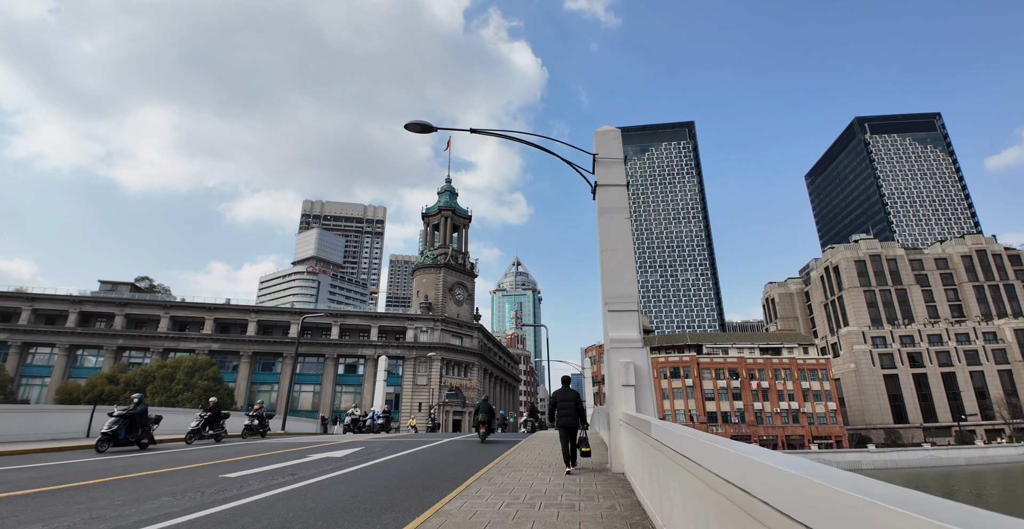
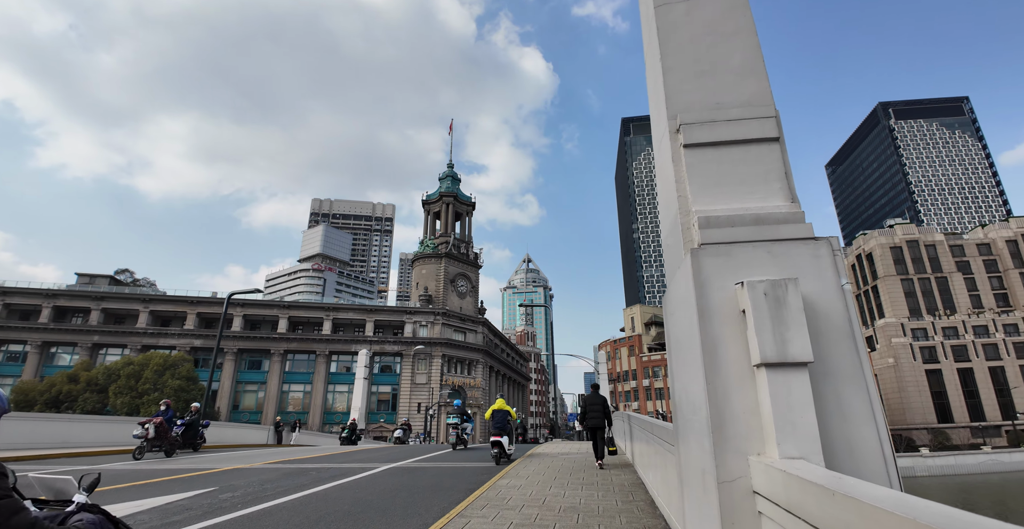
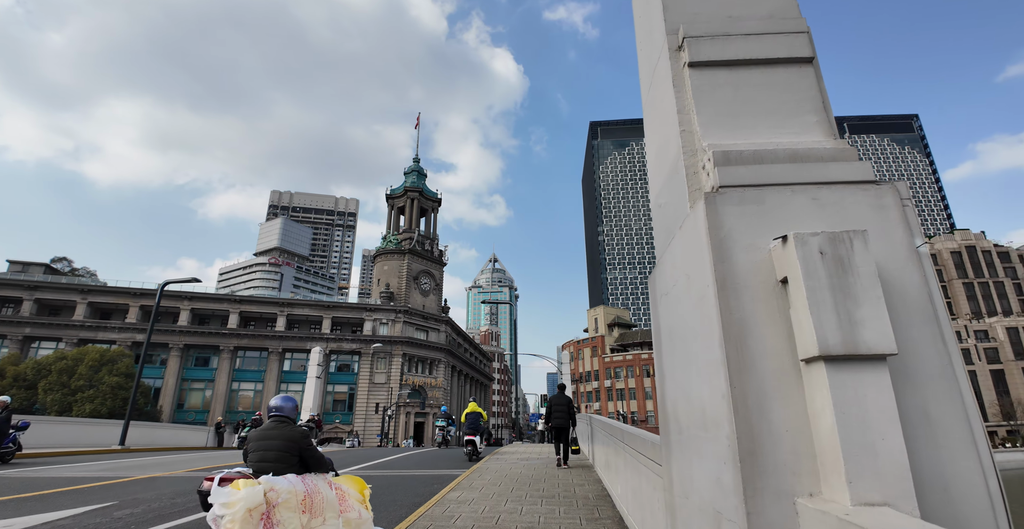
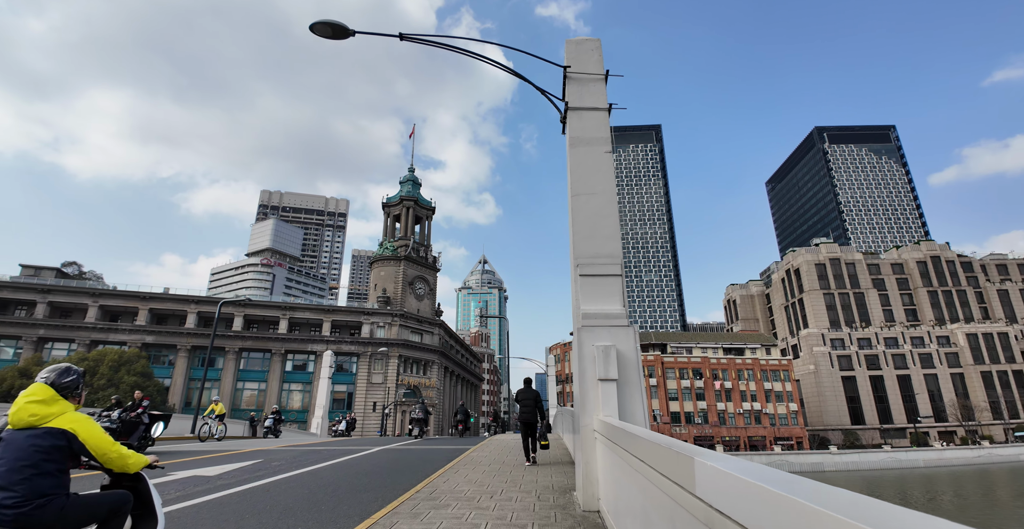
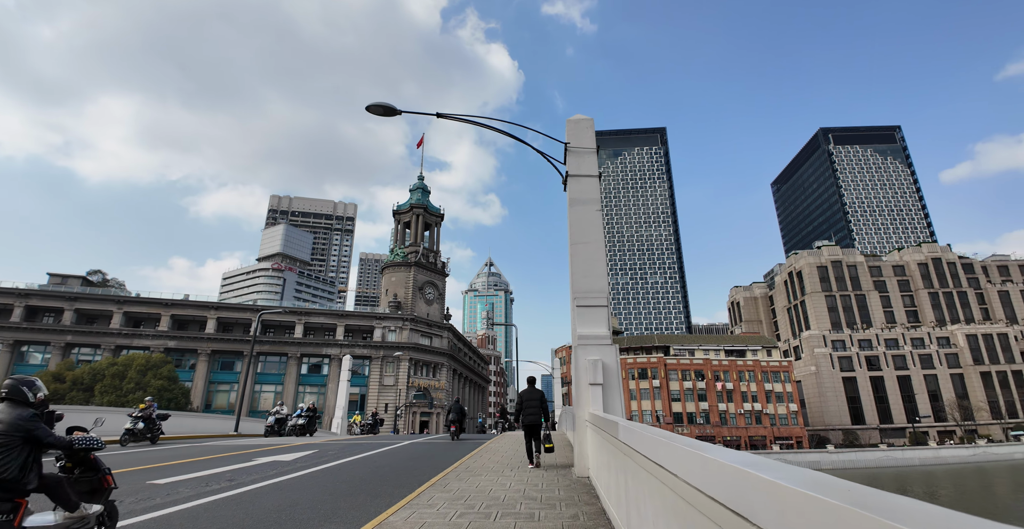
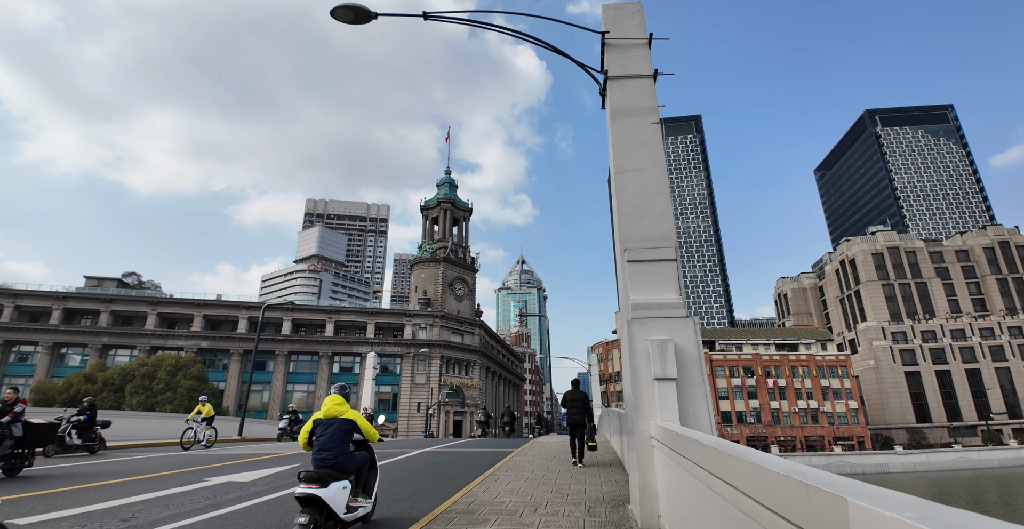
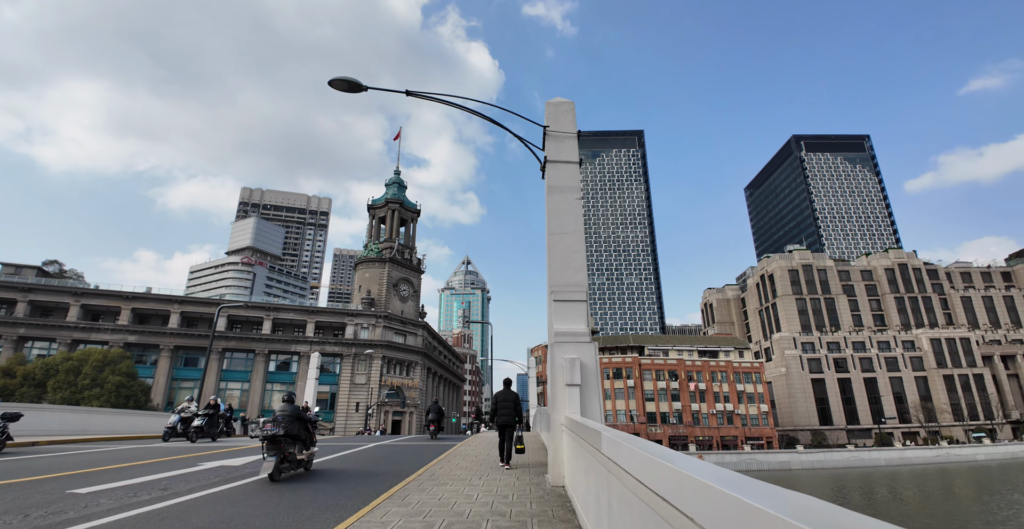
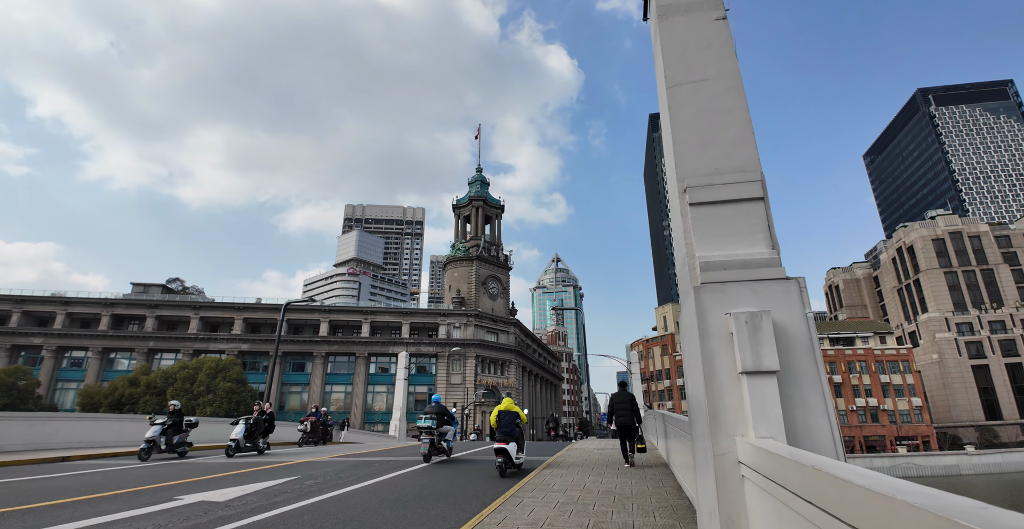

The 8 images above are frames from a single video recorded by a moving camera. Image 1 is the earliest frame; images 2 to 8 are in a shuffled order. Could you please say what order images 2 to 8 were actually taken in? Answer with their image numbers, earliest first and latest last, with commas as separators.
5, 7, 4, 6, 8, 2, 3
